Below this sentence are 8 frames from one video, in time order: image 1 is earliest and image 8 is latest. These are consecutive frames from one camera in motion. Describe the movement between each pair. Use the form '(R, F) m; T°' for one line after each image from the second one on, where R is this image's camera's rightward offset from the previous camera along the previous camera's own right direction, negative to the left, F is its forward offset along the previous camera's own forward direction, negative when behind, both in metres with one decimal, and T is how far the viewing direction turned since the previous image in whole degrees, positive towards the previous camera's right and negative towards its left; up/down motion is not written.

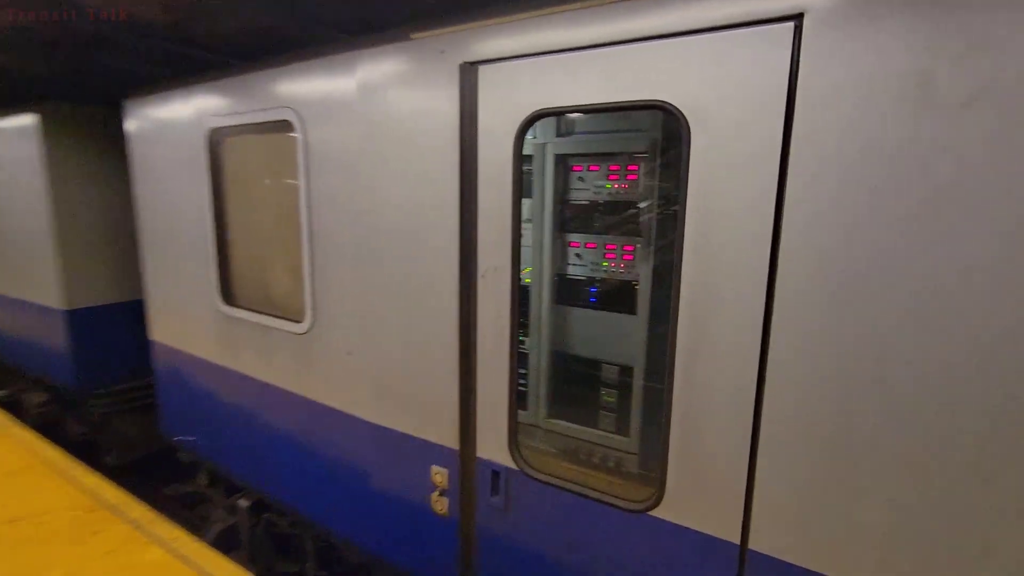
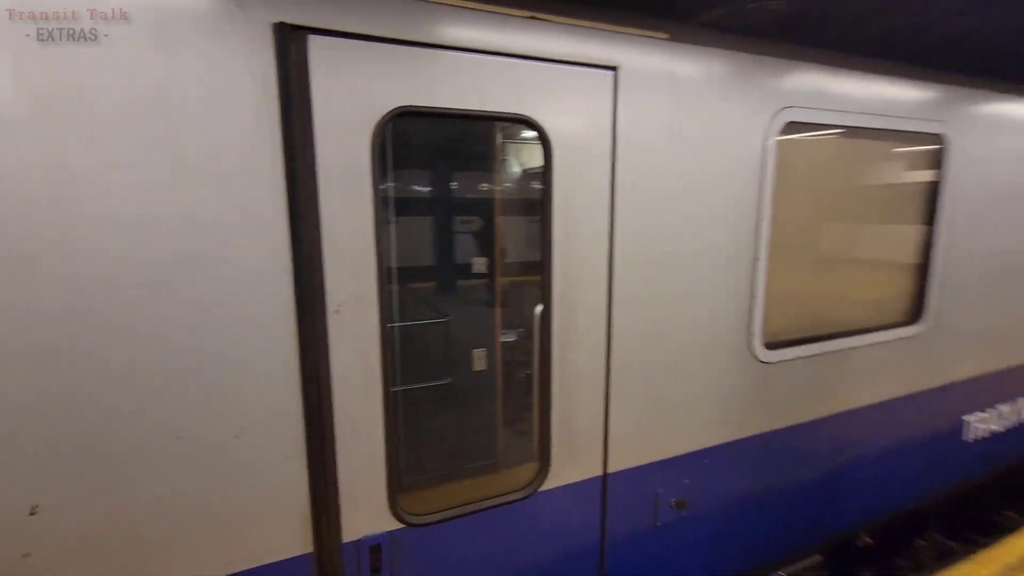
(-0.9, +0.6) m; +53°
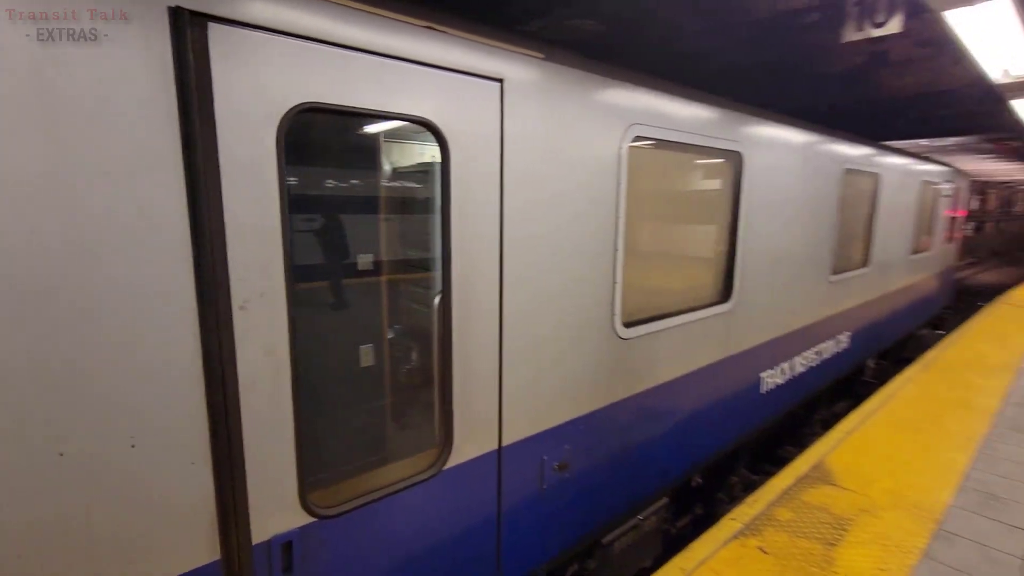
(-0.2, -0.1) m; +17°
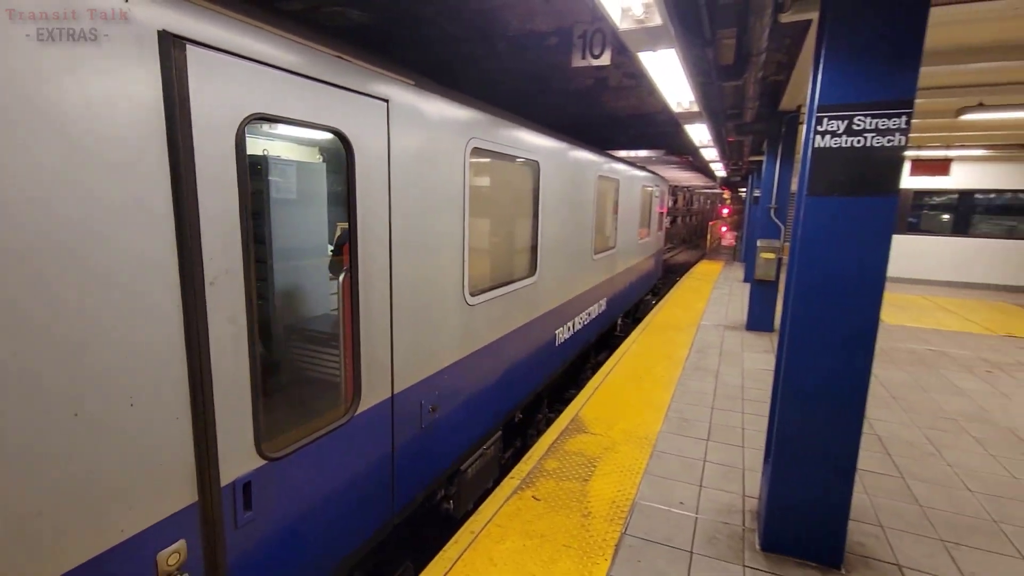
(-0.5, -0.5) m; +25°
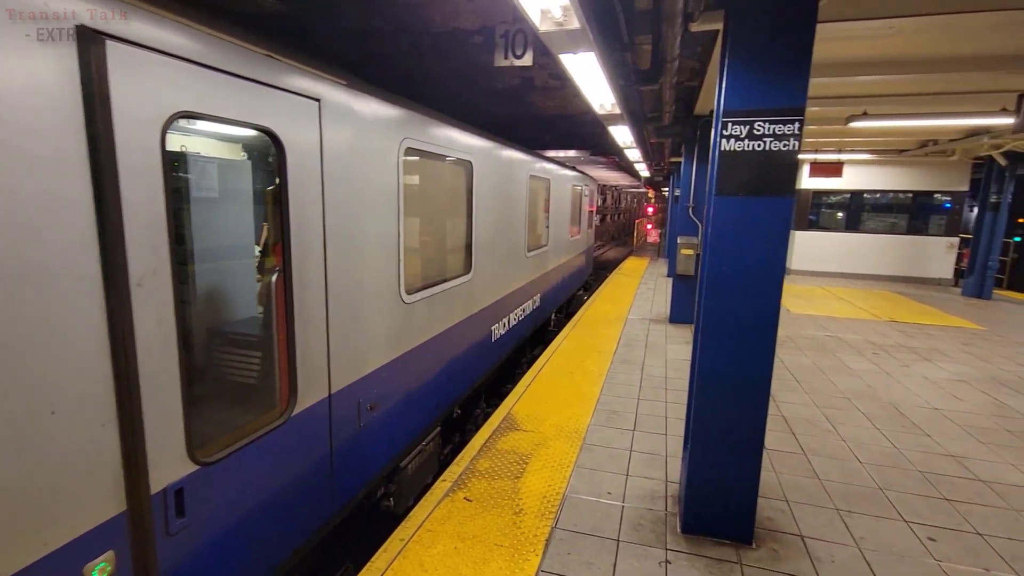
(0.0, -0.1) m; +8°
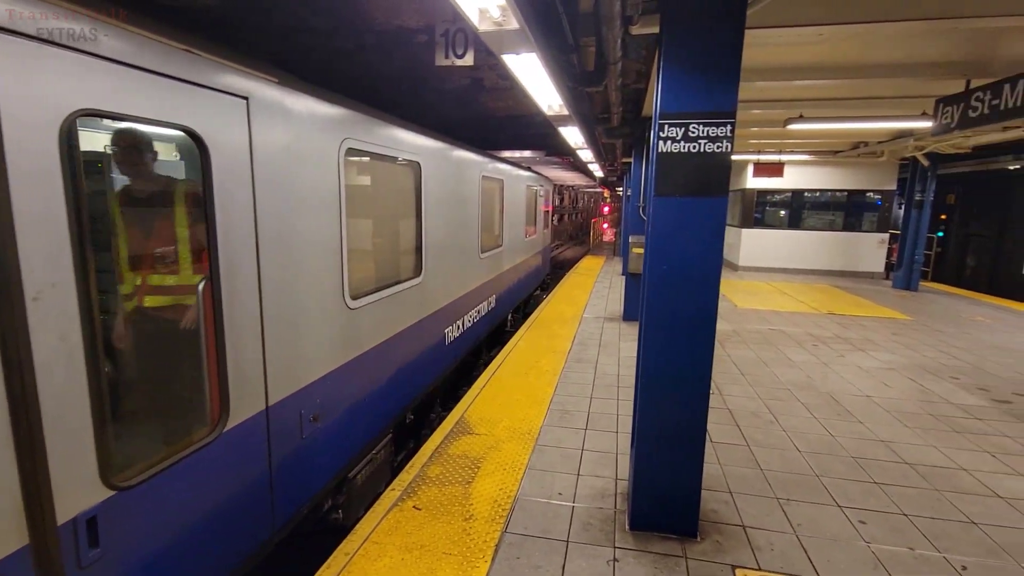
(+0.1, 0.0) m; +5°
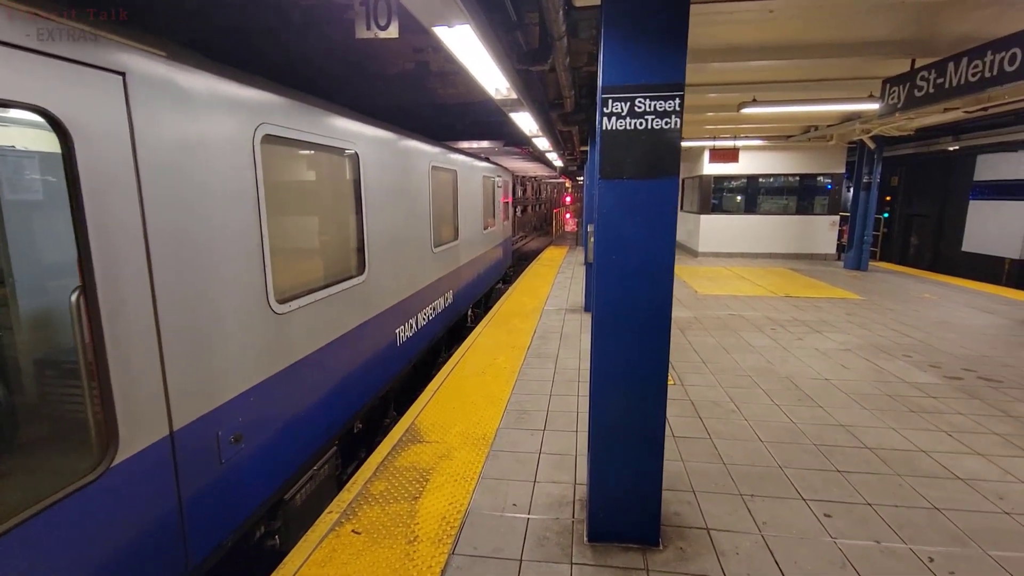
(+0.1, +0.2) m; +4°
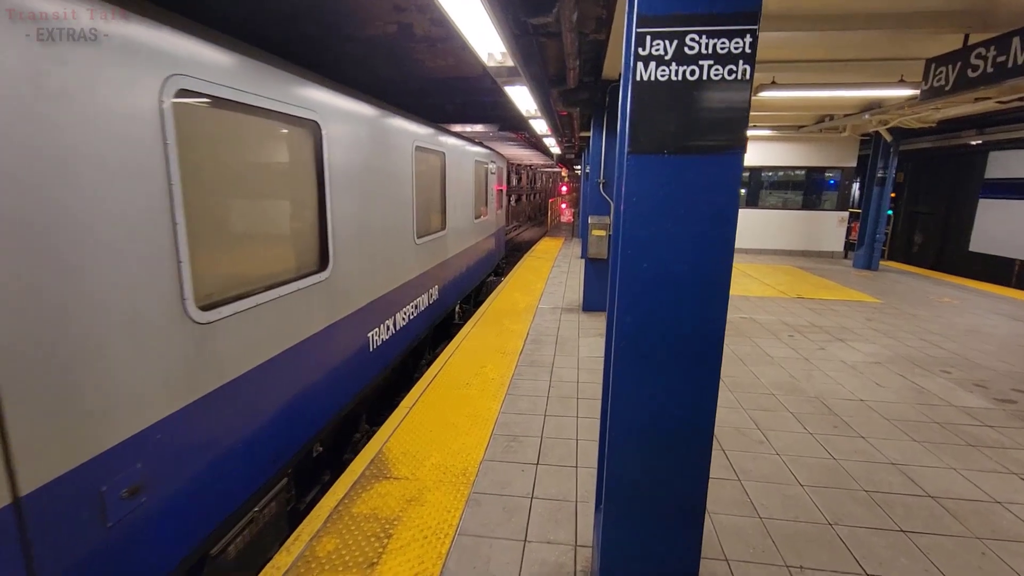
(0.0, +0.6) m; +1°
